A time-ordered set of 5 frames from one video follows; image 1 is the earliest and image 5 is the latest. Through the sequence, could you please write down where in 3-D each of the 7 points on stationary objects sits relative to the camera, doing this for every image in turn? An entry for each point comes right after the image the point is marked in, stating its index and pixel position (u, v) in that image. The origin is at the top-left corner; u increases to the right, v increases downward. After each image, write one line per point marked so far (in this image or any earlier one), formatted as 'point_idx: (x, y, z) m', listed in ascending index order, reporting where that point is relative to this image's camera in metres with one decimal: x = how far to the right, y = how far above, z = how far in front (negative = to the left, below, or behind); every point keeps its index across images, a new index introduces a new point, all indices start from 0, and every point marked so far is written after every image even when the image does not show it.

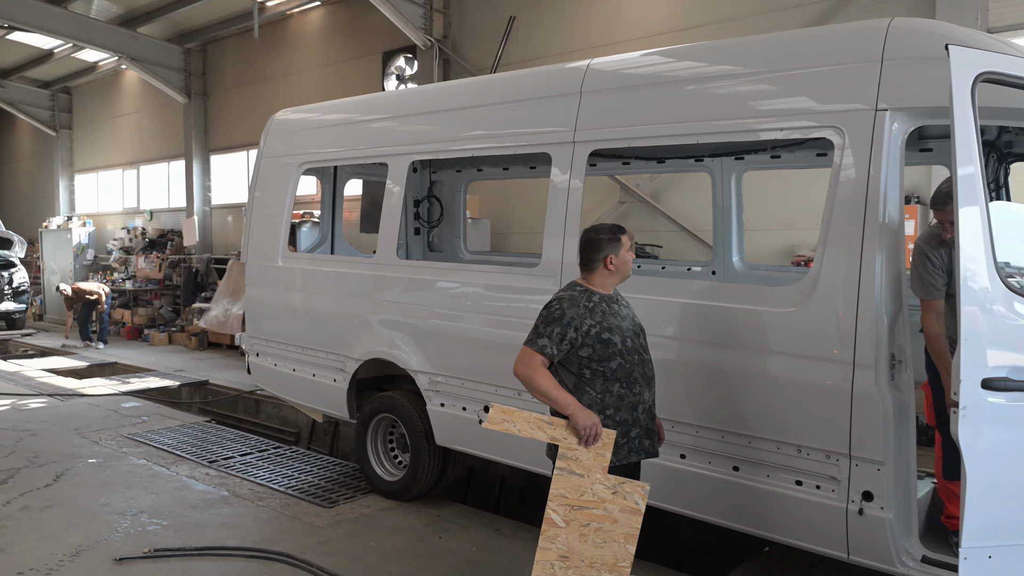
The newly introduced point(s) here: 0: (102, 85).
0: (-7.1, +3.5, +14.2) m
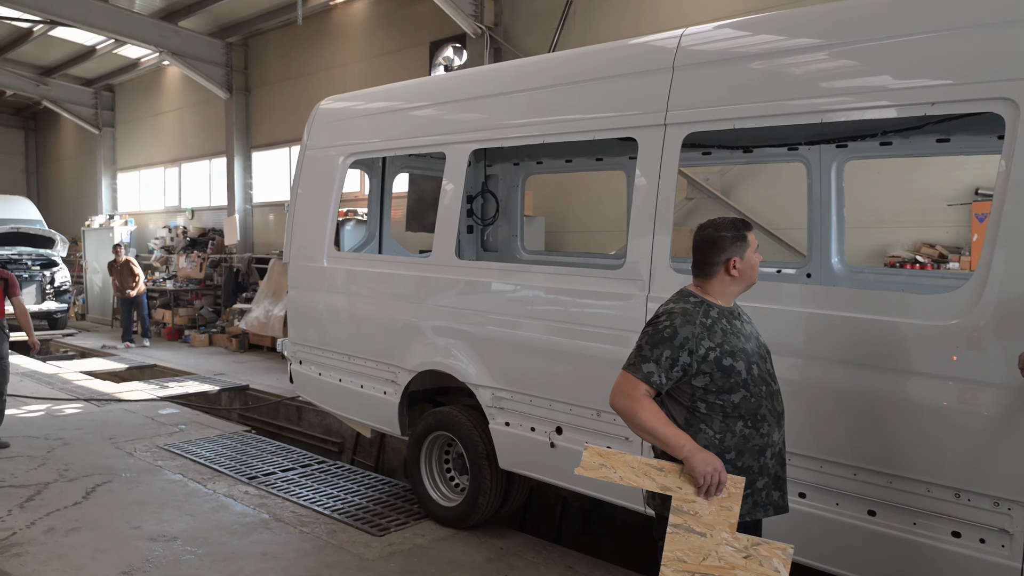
0: (-6.3, +3.5, +14.0) m
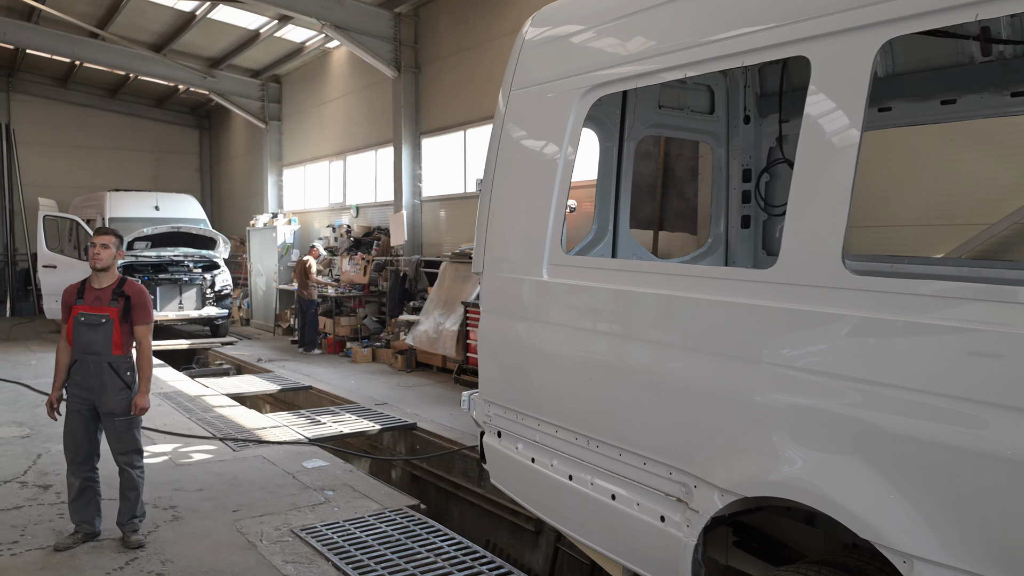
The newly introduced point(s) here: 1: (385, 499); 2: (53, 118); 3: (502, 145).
0: (-3.2, +3.5, +13.0) m
1: (-0.6, -1.1, +4.3) m
2: (-9.8, +3.6, +17.5) m
3: (-0.1, +0.6, +3.3) m
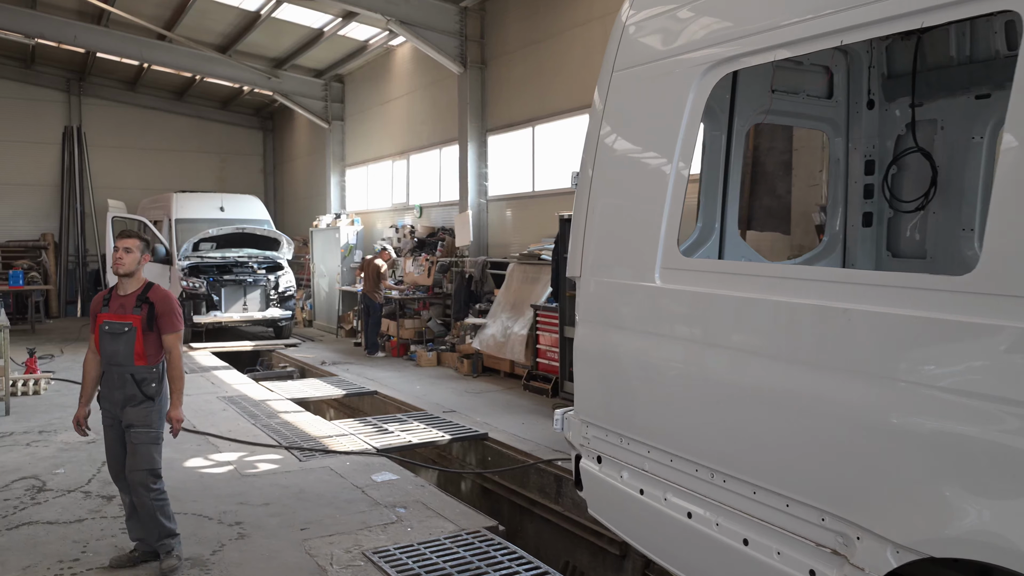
0: (-2.2, +3.4, +12.9) m
1: (-0.2, -1.1, +4.0) m
2: (-8.4, +3.6, +17.8) m
3: (+0.3, +0.6, +3.0) m
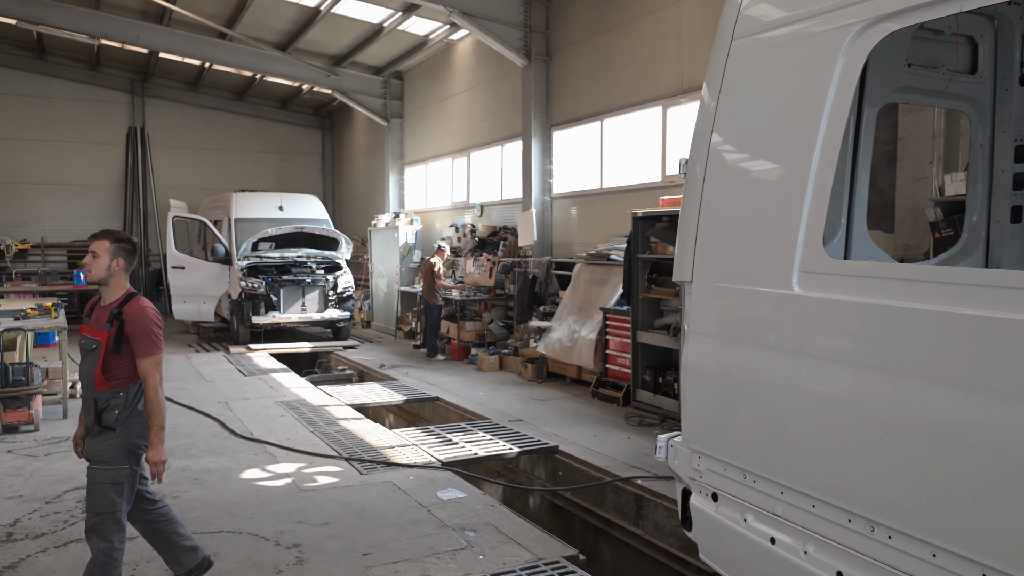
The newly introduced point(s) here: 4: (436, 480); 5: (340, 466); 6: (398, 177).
0: (-1.2, +3.4, +12.6) m
1: (+0.1, -1.1, +3.6) m
2: (-7.1, +3.6, +17.9) m
3: (+0.6, +0.5, +2.6) m
4: (-0.4, -1.1, +4.6) m
5: (-1.0, -1.1, +4.9) m
6: (-2.0, +1.9, +14.2) m
